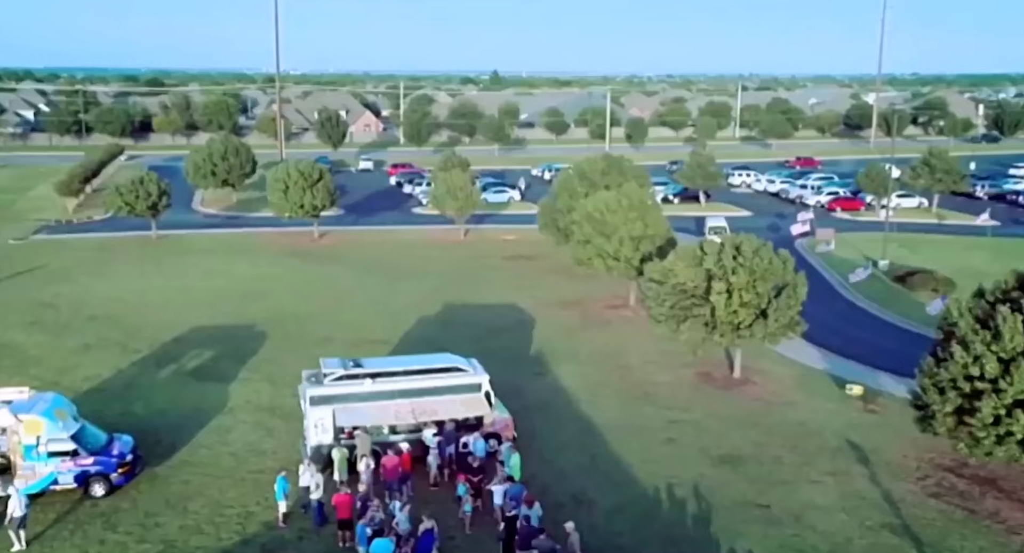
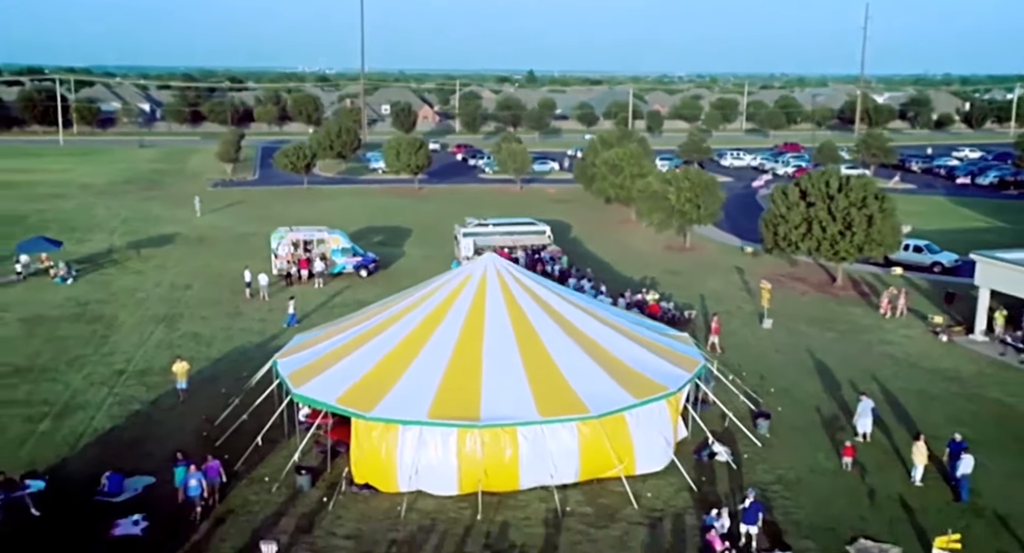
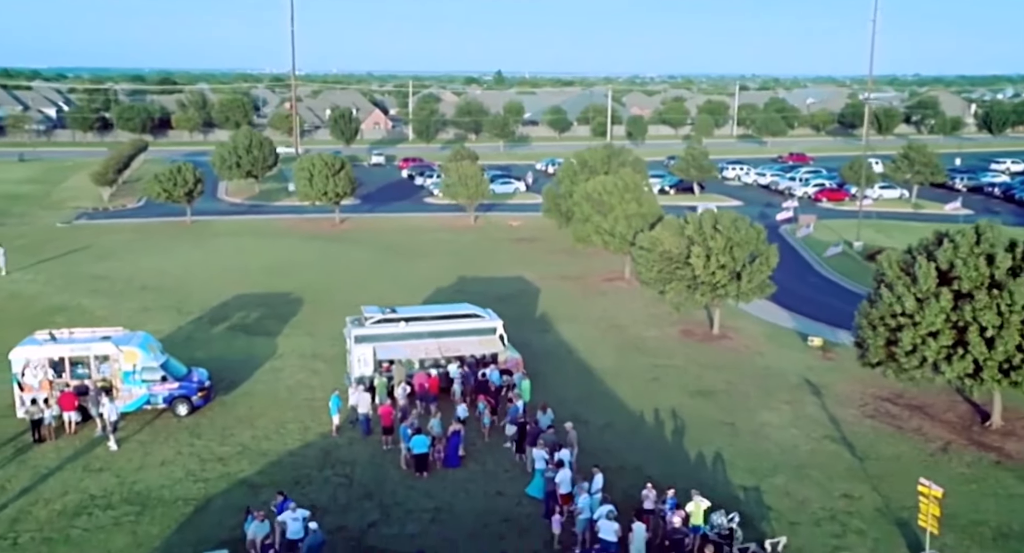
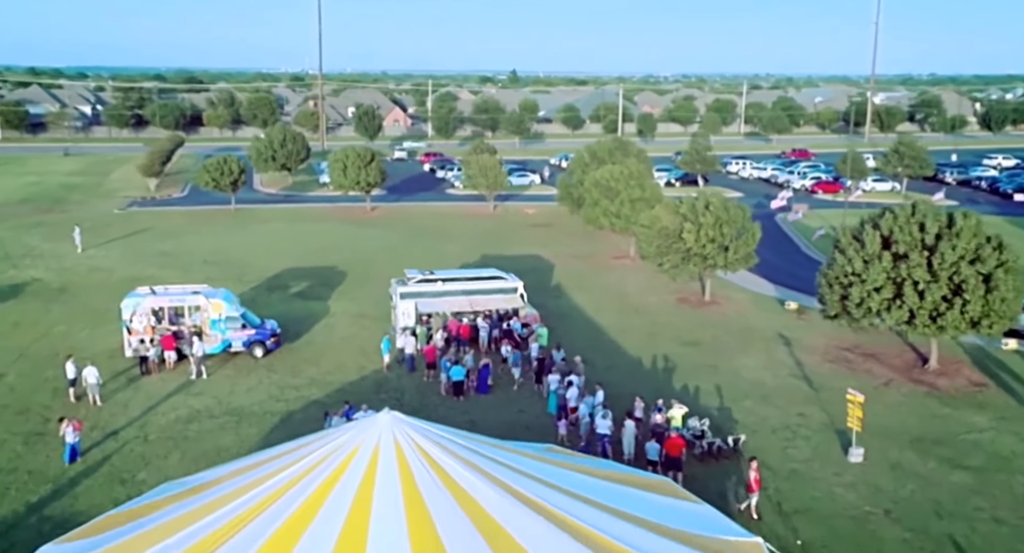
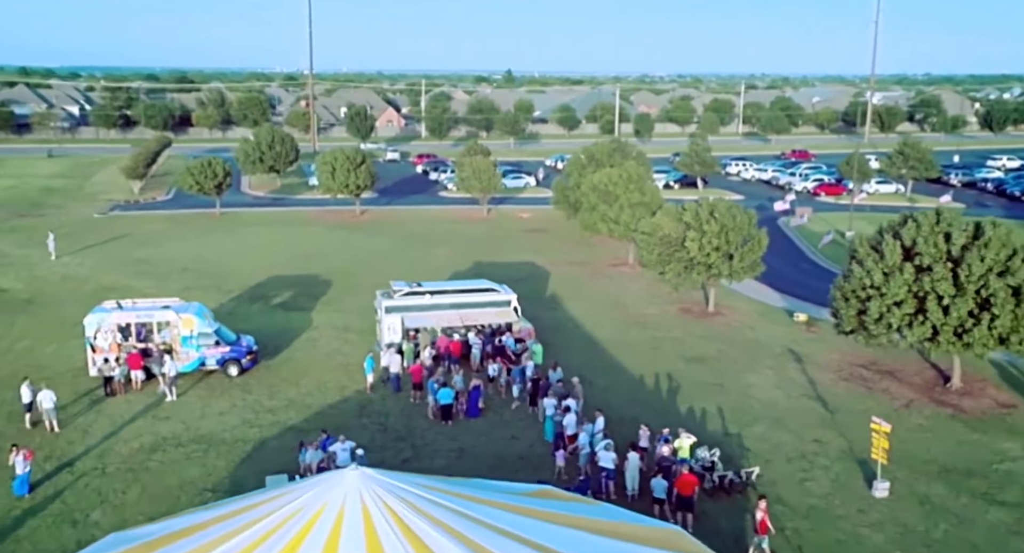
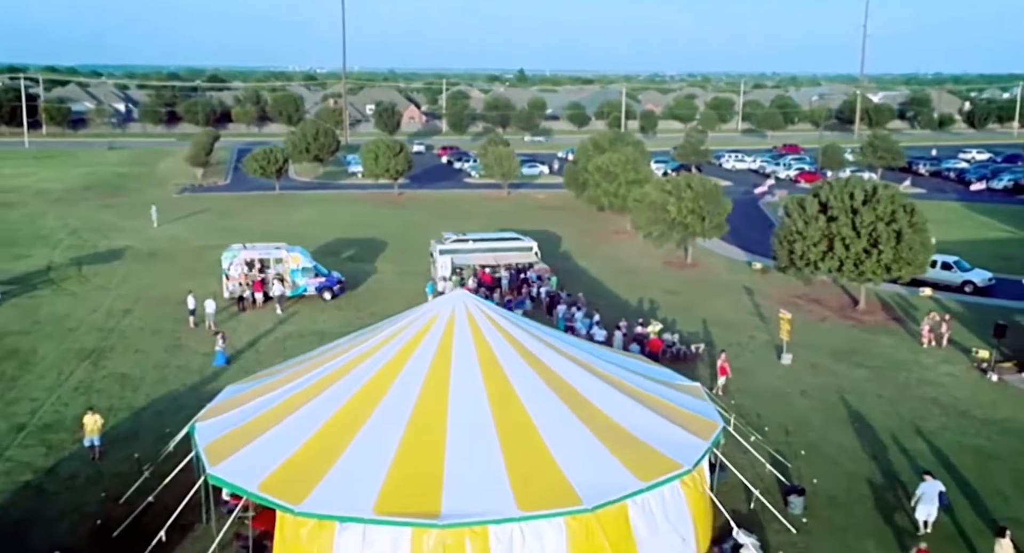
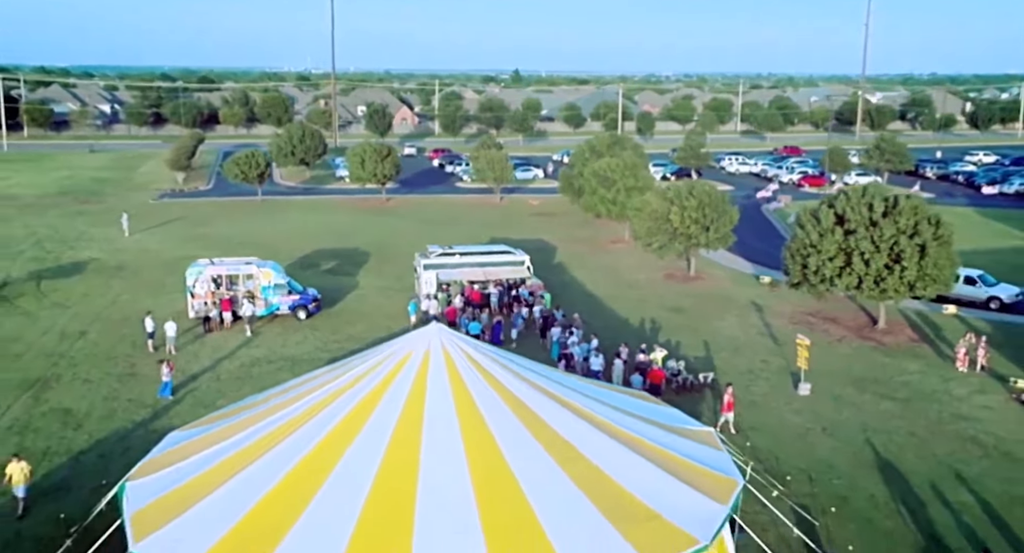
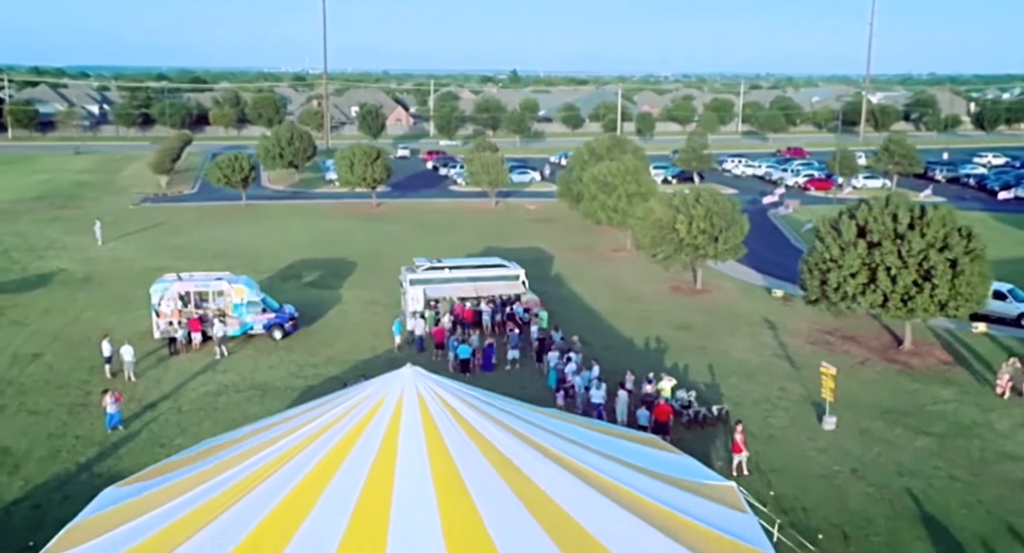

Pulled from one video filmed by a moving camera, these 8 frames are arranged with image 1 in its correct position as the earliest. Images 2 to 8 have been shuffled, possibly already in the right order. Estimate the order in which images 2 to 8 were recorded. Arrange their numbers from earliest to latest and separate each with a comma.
3, 5, 4, 8, 7, 6, 2
